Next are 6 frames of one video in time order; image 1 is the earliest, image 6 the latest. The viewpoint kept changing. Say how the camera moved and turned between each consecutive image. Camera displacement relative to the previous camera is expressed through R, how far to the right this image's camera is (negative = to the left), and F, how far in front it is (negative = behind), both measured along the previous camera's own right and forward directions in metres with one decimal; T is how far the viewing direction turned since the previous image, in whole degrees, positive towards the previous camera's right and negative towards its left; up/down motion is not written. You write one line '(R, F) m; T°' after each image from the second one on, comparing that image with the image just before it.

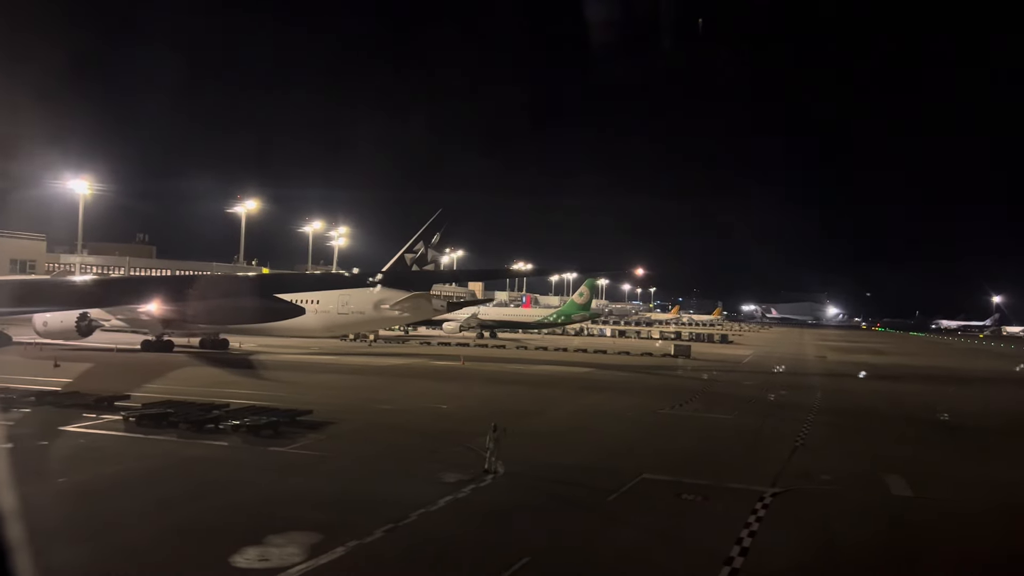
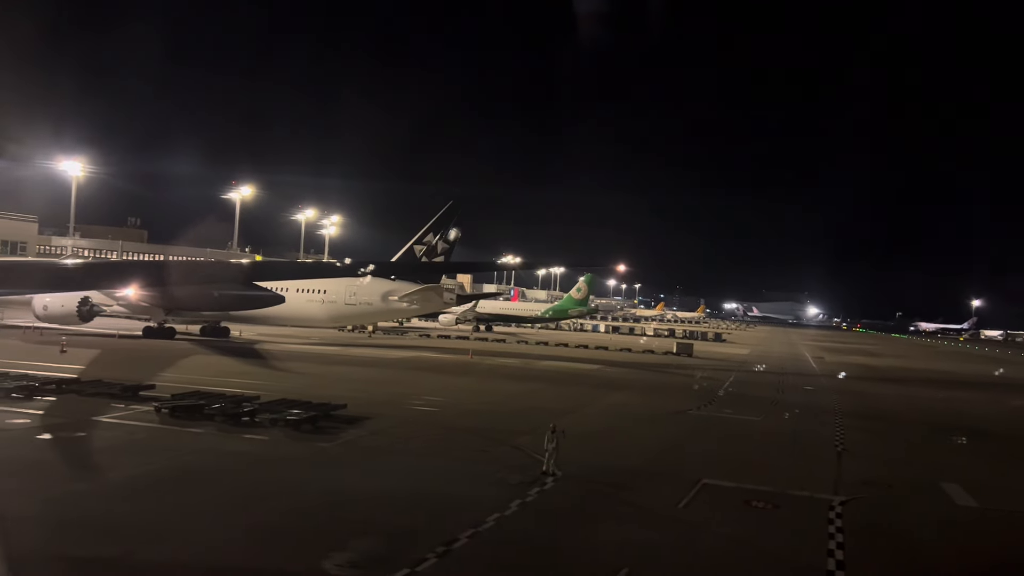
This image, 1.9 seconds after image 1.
(-1.3, +0.3) m; +1°
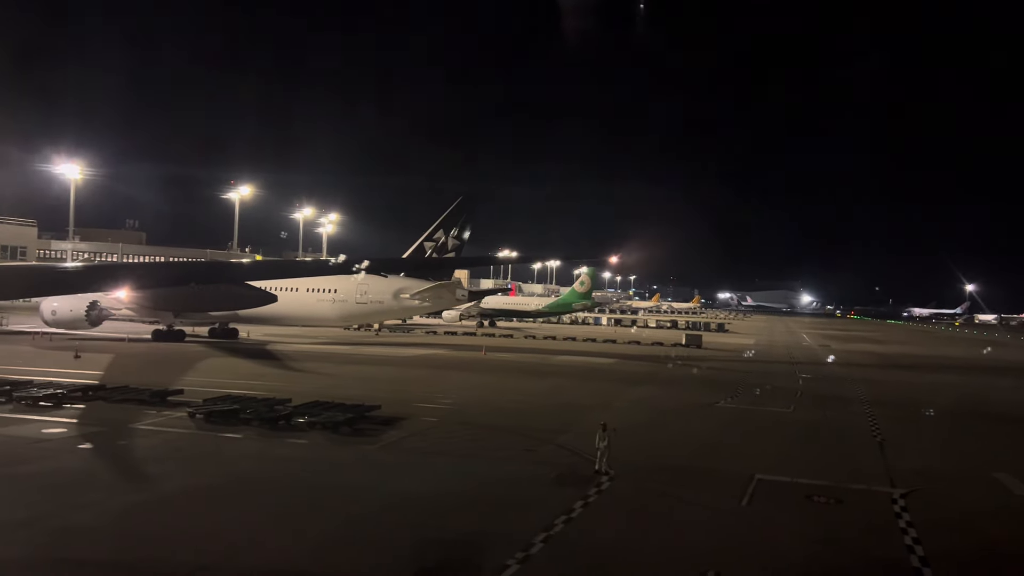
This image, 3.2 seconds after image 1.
(-0.9, +0.2) m; 0°
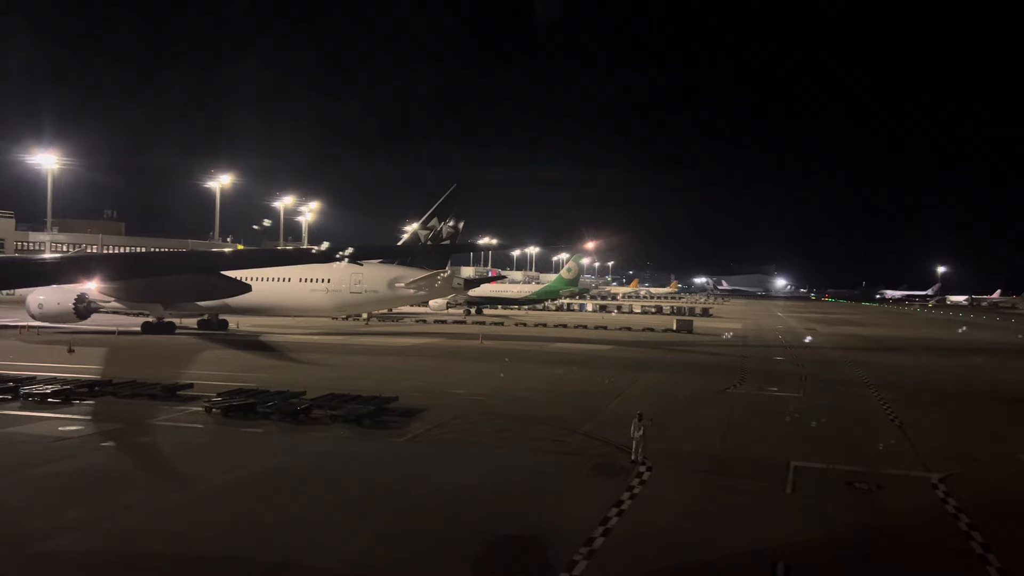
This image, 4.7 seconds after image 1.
(-0.9, +0.2) m; +2°
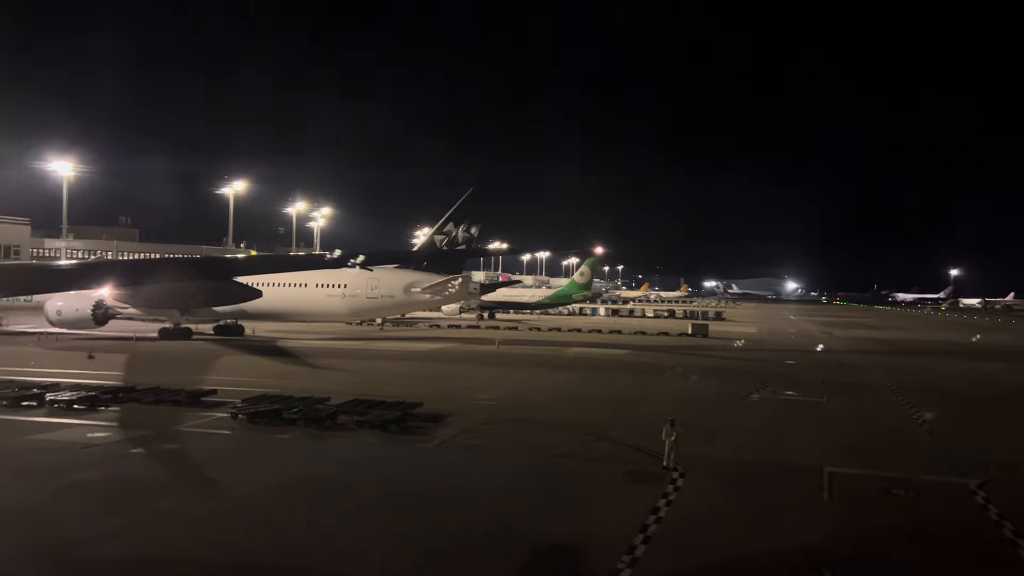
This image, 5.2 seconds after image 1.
(-0.3, +0.1) m; -1°
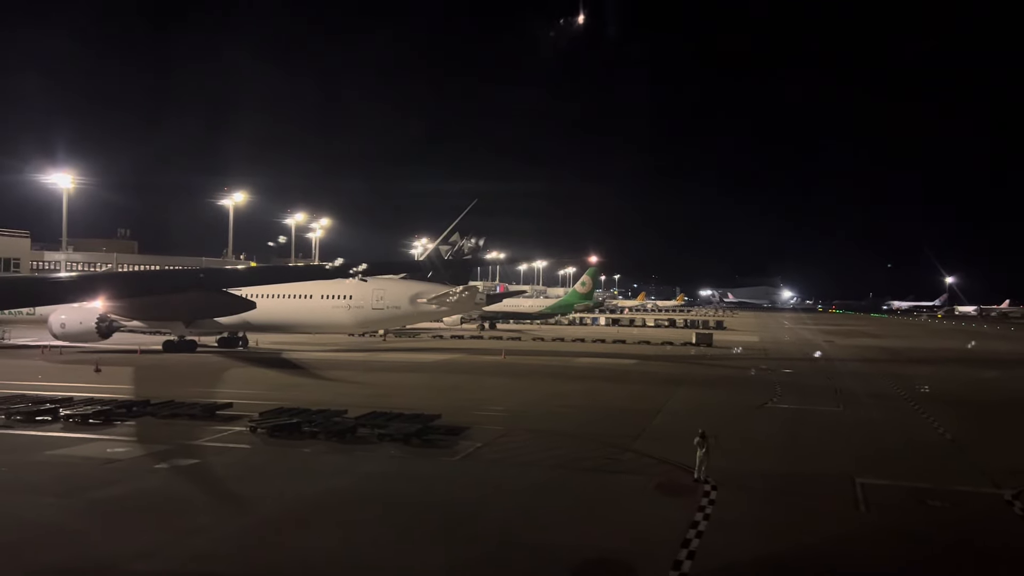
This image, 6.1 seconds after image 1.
(-0.5, +0.1) m; 0°
